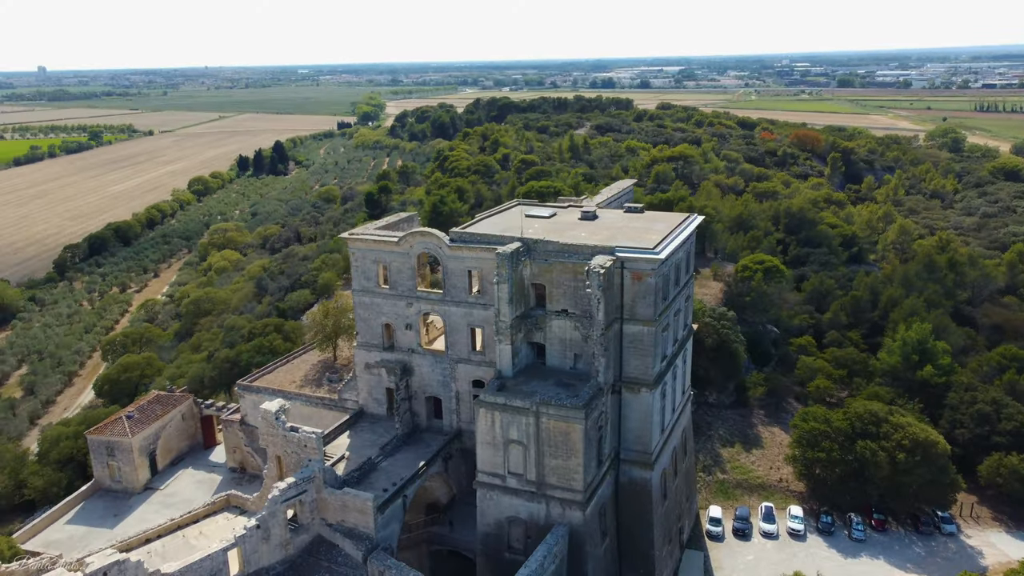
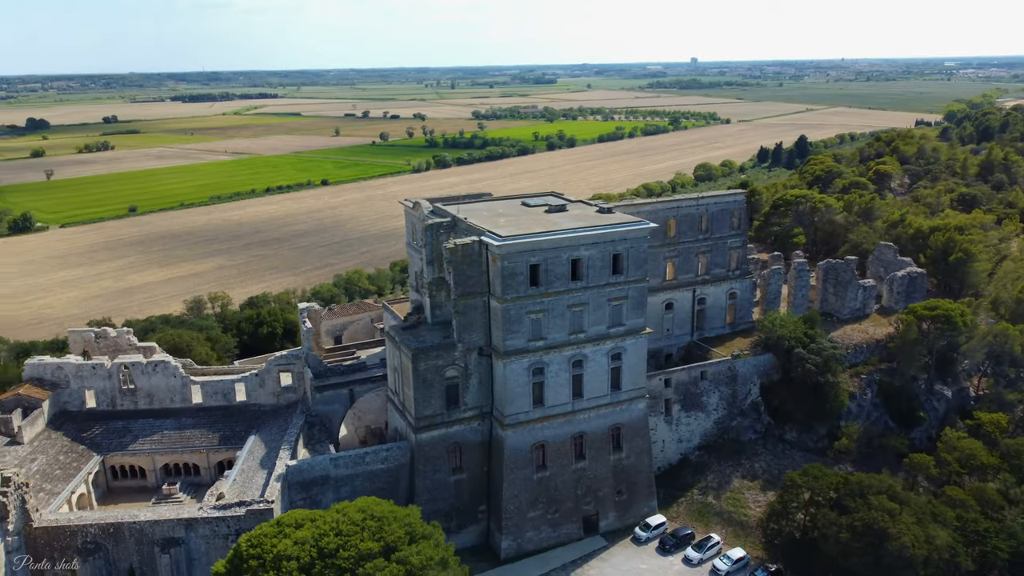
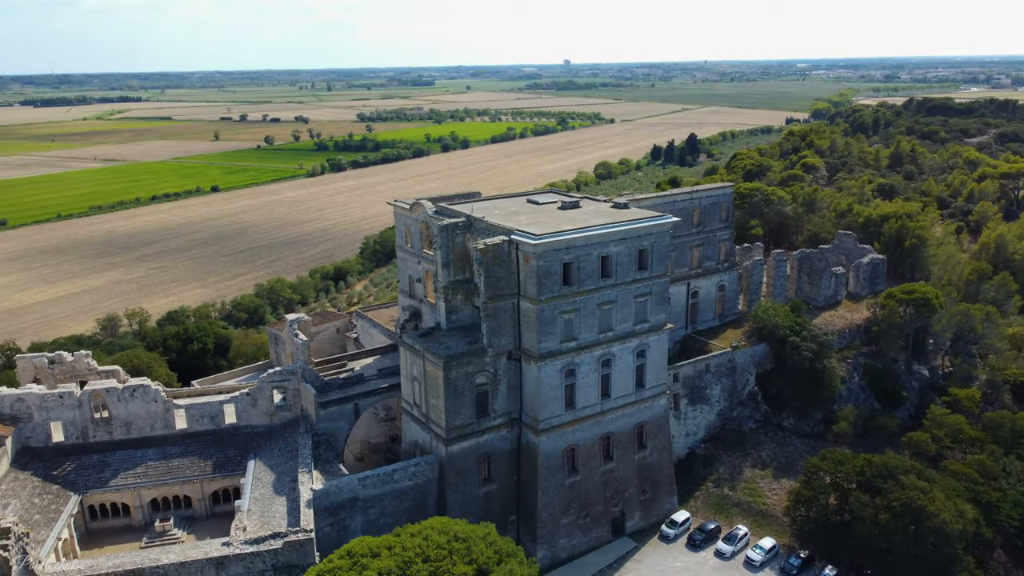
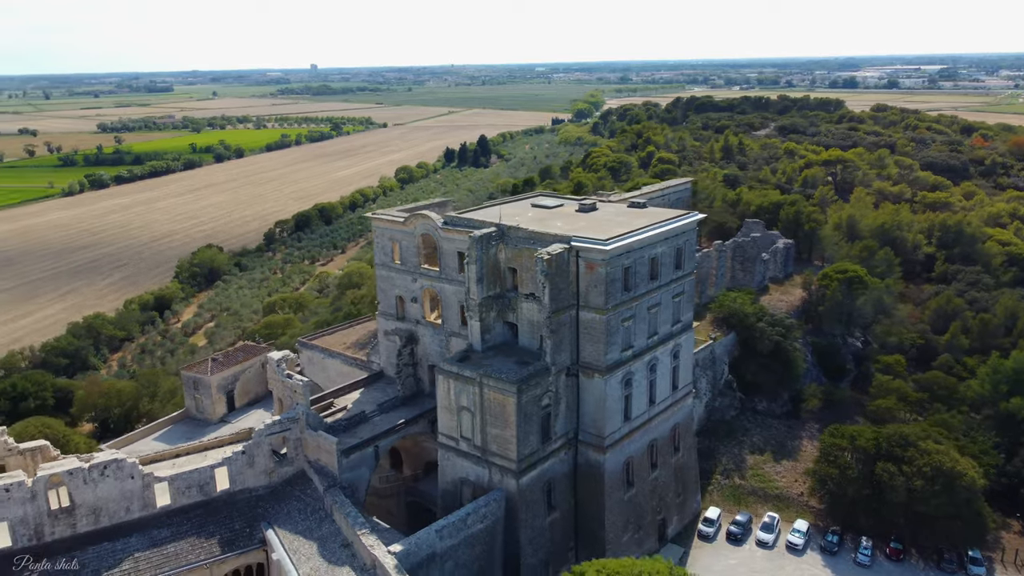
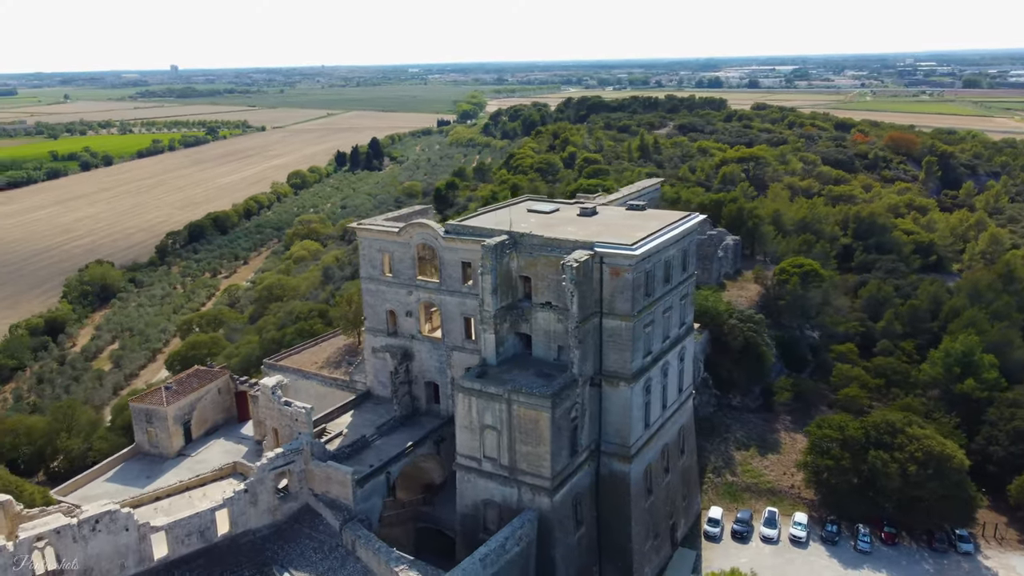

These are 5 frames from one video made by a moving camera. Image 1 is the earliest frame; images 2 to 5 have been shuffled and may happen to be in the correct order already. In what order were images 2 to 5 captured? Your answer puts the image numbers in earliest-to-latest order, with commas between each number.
5, 4, 3, 2
